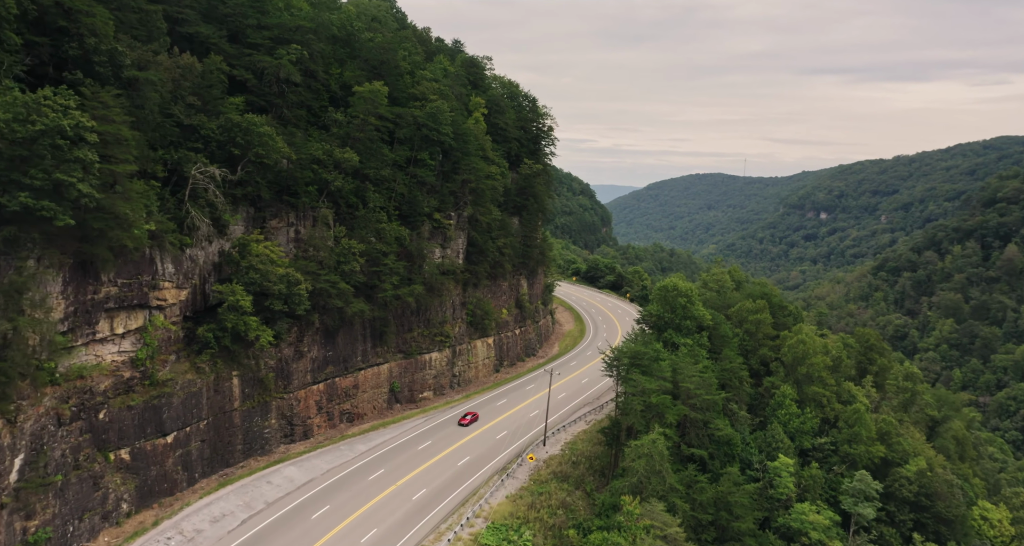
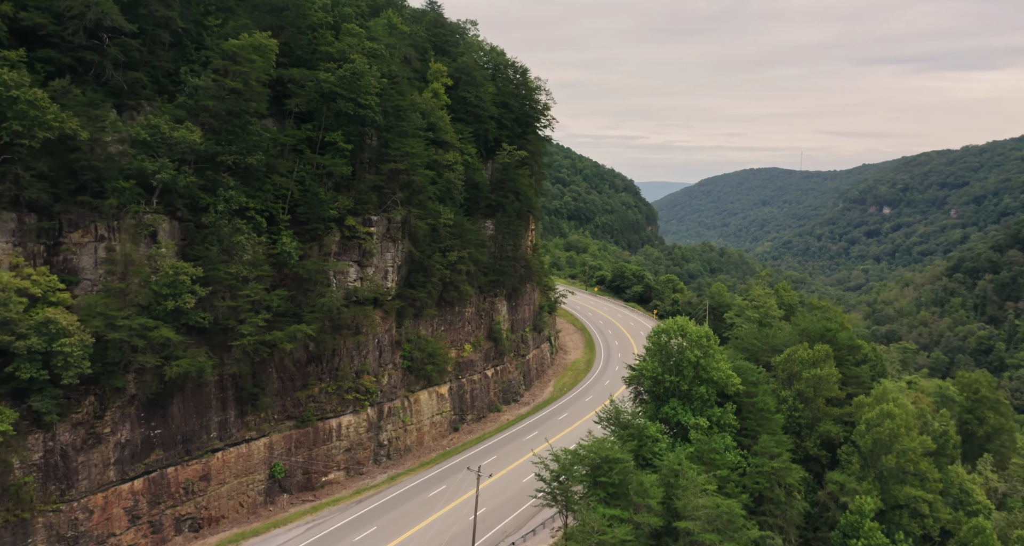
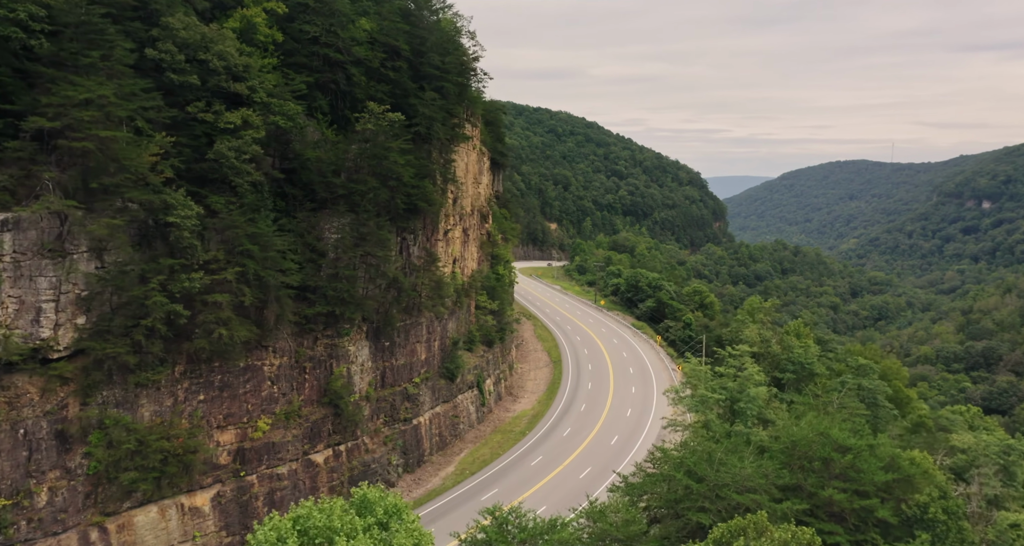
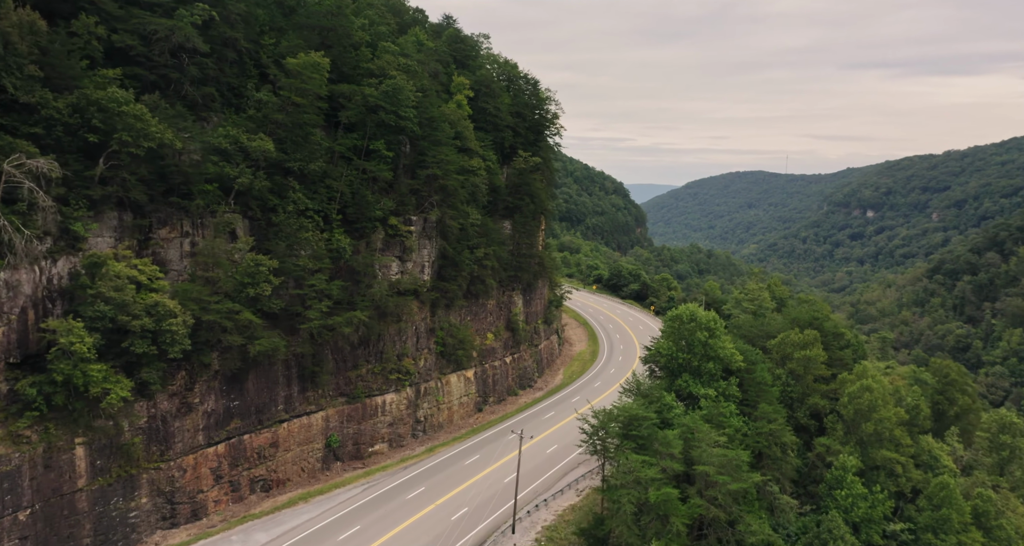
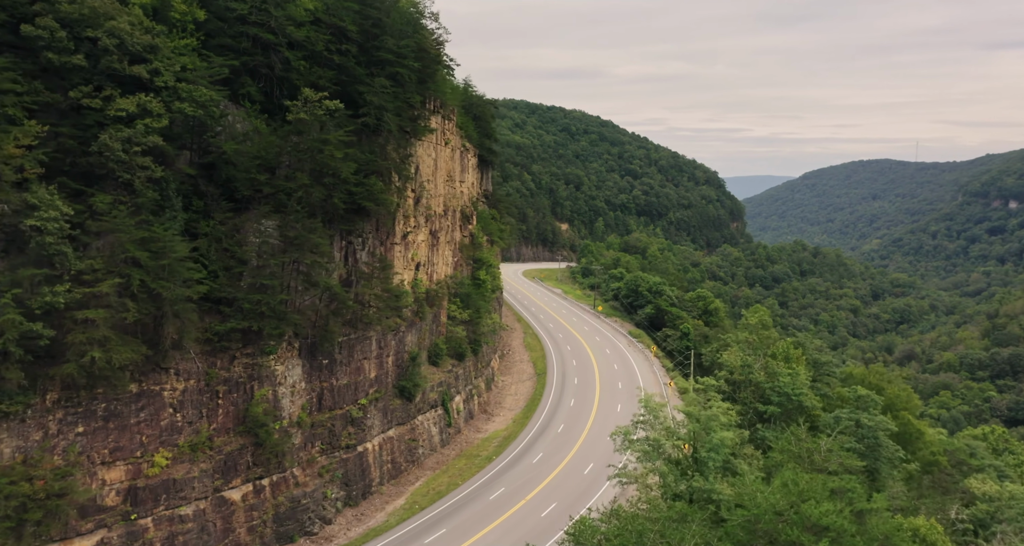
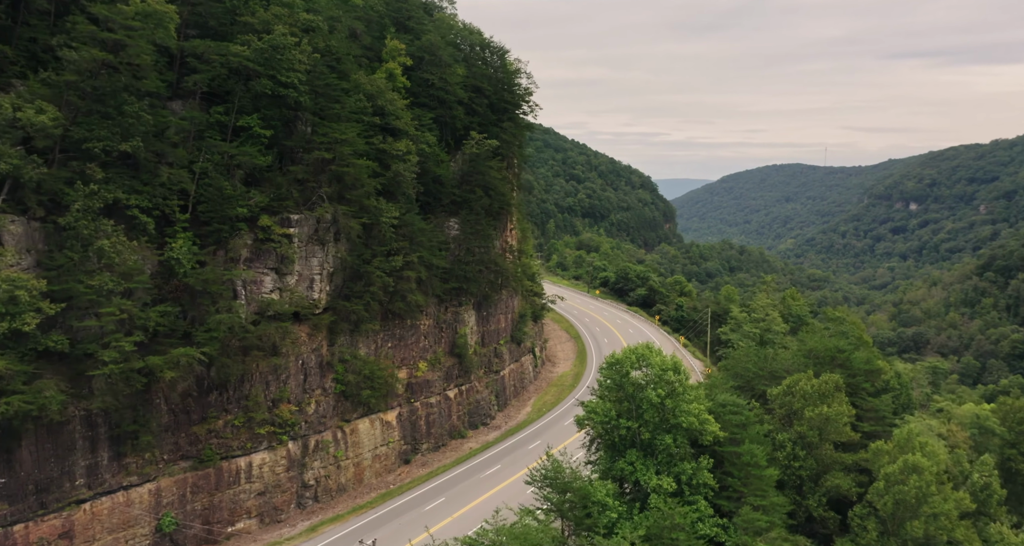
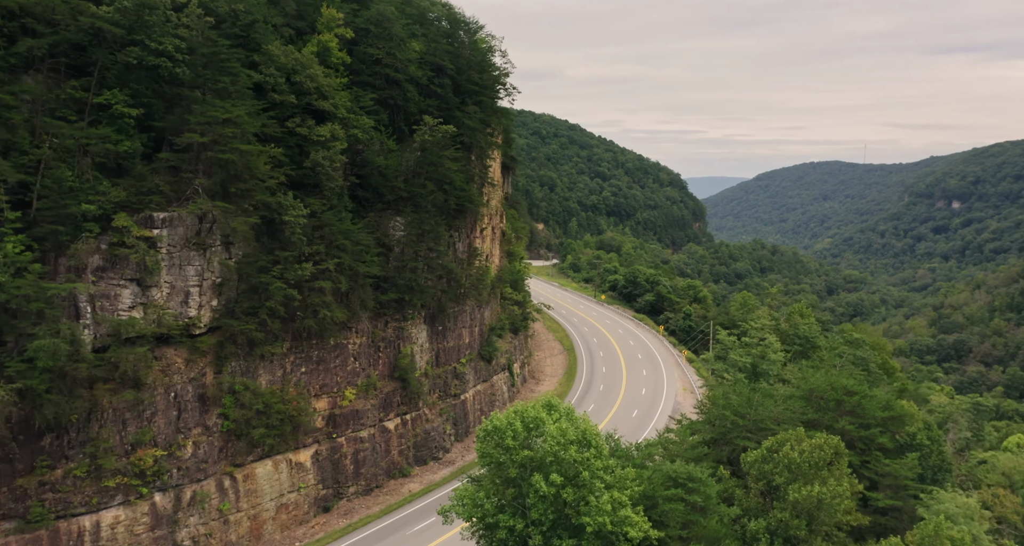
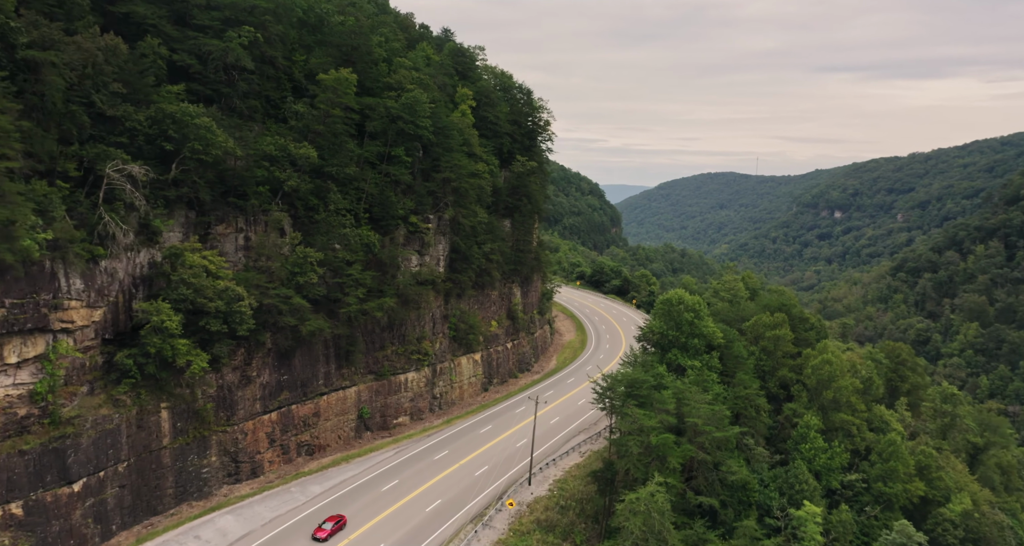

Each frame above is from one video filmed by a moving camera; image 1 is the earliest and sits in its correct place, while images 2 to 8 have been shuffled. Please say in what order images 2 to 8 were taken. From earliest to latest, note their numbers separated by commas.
8, 4, 2, 6, 7, 3, 5
